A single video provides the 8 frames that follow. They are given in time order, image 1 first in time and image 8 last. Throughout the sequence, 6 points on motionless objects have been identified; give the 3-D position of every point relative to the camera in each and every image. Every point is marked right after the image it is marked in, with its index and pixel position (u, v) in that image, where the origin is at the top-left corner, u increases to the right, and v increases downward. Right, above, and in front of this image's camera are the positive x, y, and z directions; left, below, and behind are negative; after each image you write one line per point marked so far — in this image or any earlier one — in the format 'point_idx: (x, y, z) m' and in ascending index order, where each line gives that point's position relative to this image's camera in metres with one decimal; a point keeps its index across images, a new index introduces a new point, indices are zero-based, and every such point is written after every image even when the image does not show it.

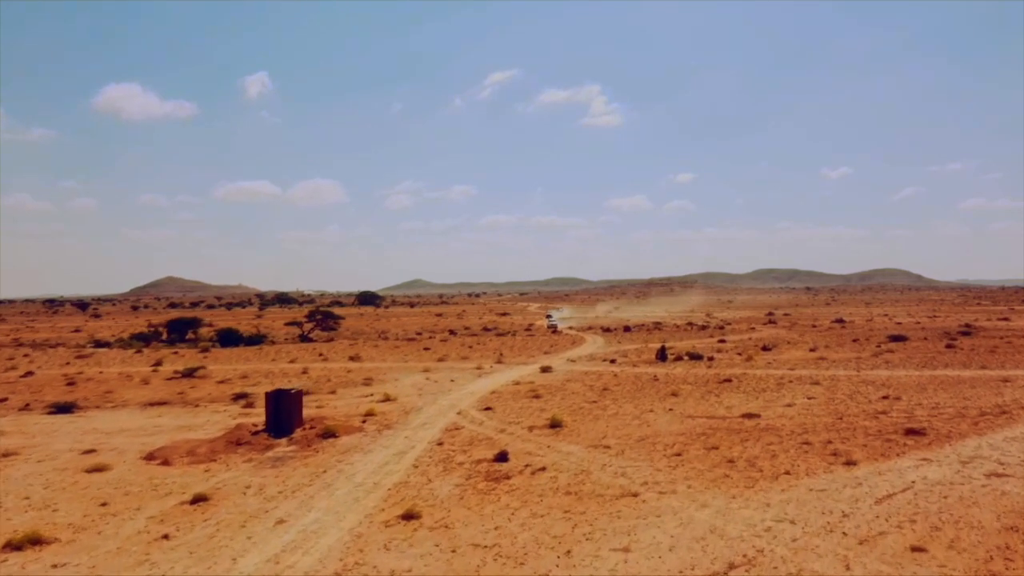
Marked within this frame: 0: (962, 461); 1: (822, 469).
0: (+10.5, -4.1, +19.5) m
1: (+7.1, -4.1, +18.9) m
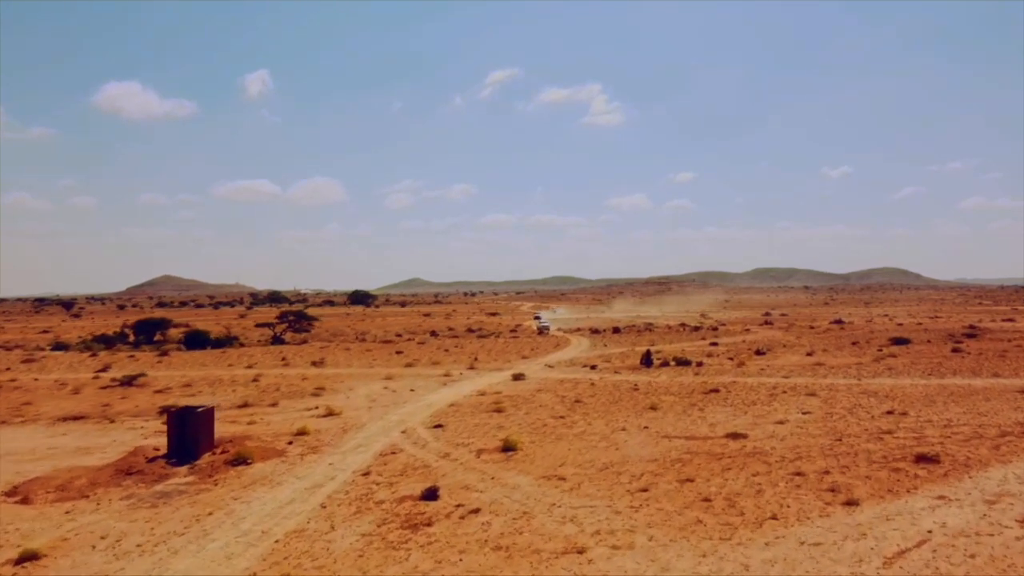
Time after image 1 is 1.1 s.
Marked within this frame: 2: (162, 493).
0: (+9.1, -4.1, +16.0) m
1: (+5.7, -4.2, +15.5) m
2: (-7.4, -4.3, +17.5) m
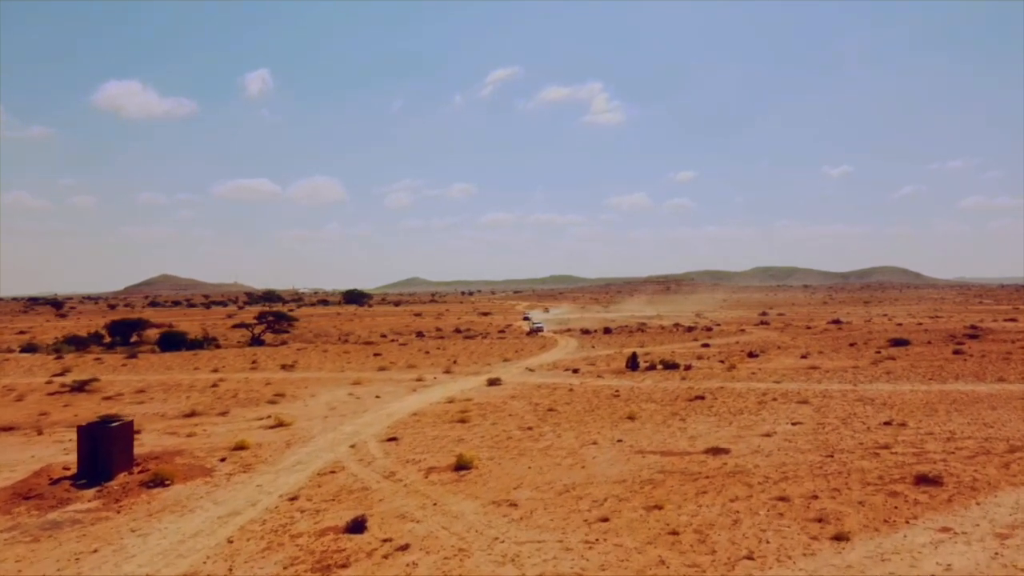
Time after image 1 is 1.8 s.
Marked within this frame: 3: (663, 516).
0: (+8.0, -4.1, +13.8) m
1: (+4.6, -4.2, +13.3) m
2: (-8.4, -4.3, +15.3) m
3: (+2.8, -4.2, +15.4) m
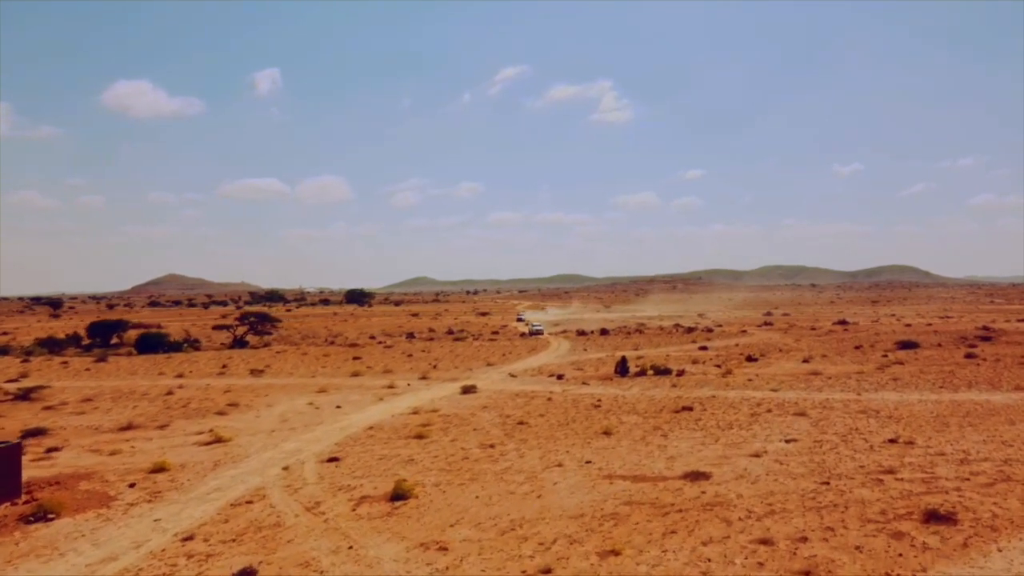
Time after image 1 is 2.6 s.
0: (+6.9, -4.1, +11.1) m
1: (+3.4, -4.2, +10.6) m
2: (-9.6, -4.4, +12.8) m
3: (+1.6, -4.2, +12.7) m
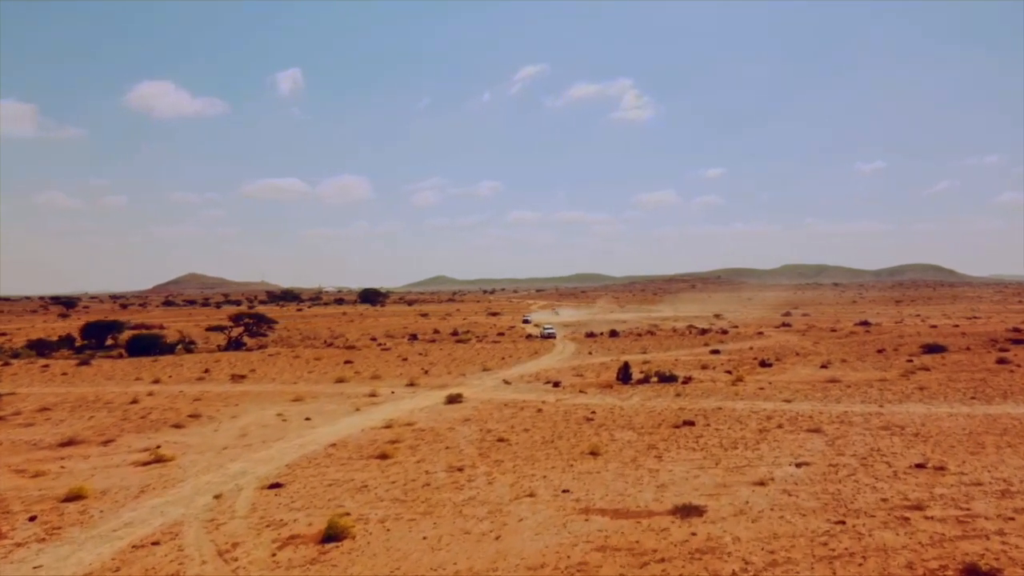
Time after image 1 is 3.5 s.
0: (+5.9, -4.2, +8.3) m
1: (+2.5, -4.3, +7.9) m
2: (-10.5, -4.4, +10.4) m
3: (+0.7, -4.3, +10.1) m
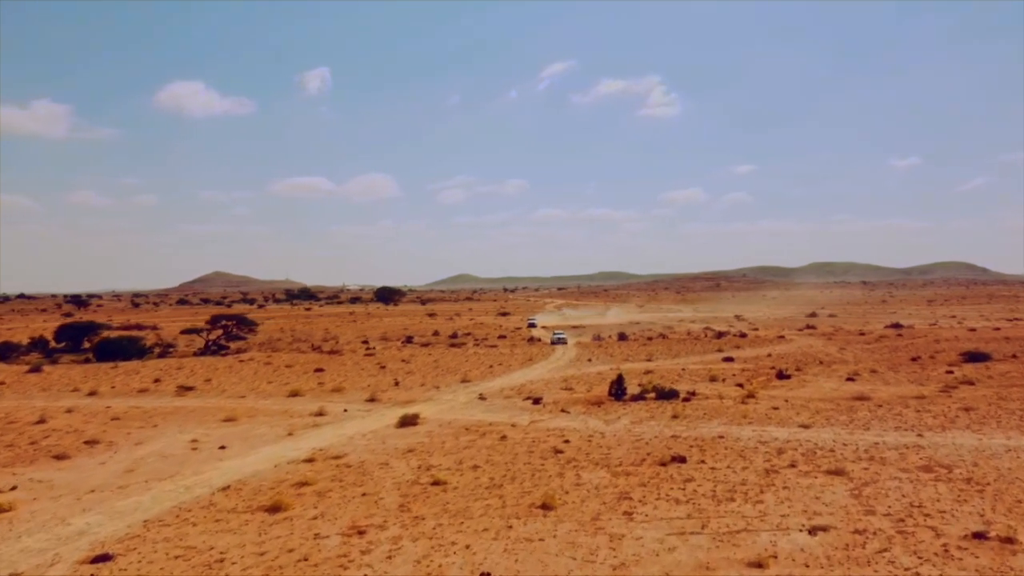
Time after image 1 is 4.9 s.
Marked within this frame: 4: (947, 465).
0: (+4.2, -4.3, +3.4) m
1: (+0.7, -4.4, +3.1) m
2: (-12.2, -4.5, +6.0) m
3: (-1.0, -4.4, +5.4) m
4: (+10.0, -4.1, +19.2) m
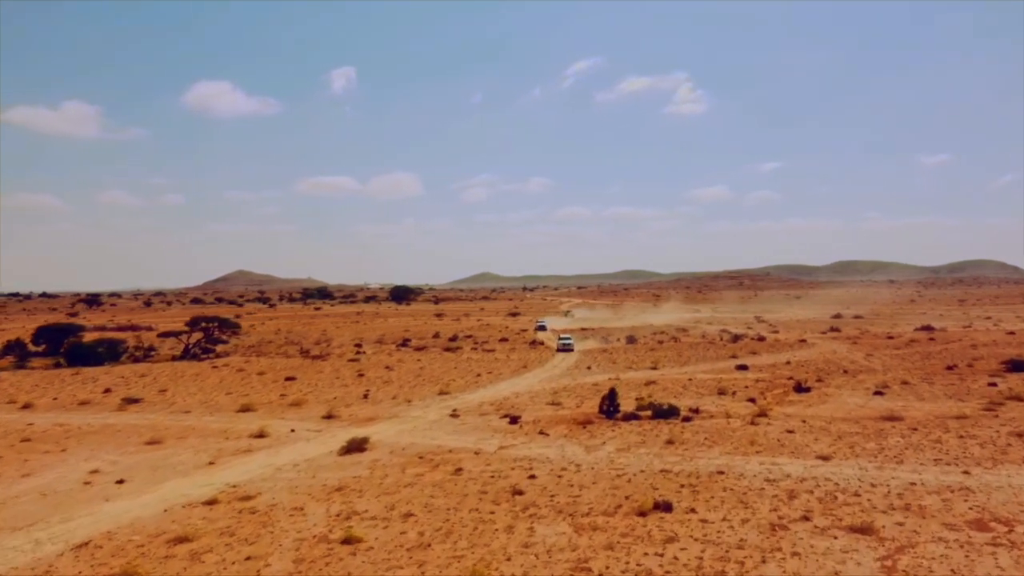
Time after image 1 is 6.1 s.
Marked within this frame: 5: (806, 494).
0: (+2.6, -4.4, -0.6) m
1: (-0.9, -4.5, -0.8) m
2: (-13.7, -4.6, +2.4) m
3: (-2.5, -4.5, +1.4) m
4: (+8.9, -4.1, +15.0) m
5: (+6.1, -4.2, +17.2) m
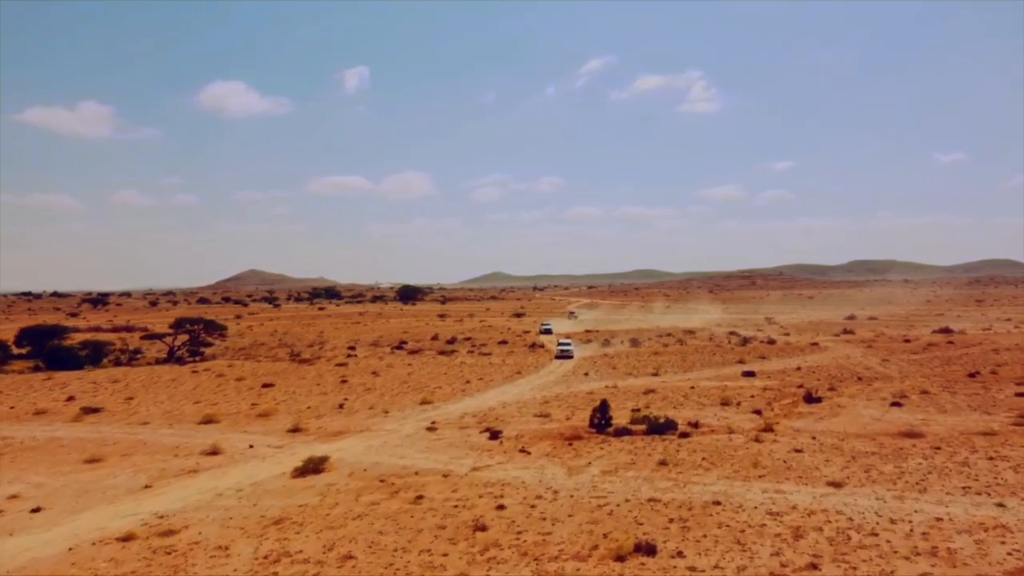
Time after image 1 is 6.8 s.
0: (+1.6, -4.5, -3.0) m
1: (-1.8, -4.6, -3.1) m
2: (-14.6, -4.7, +0.3) m
3: (-3.4, -4.6, -0.8) m
4: (+8.2, -4.2, +12.6) m
5: (+5.4, -4.3, +14.8) m
